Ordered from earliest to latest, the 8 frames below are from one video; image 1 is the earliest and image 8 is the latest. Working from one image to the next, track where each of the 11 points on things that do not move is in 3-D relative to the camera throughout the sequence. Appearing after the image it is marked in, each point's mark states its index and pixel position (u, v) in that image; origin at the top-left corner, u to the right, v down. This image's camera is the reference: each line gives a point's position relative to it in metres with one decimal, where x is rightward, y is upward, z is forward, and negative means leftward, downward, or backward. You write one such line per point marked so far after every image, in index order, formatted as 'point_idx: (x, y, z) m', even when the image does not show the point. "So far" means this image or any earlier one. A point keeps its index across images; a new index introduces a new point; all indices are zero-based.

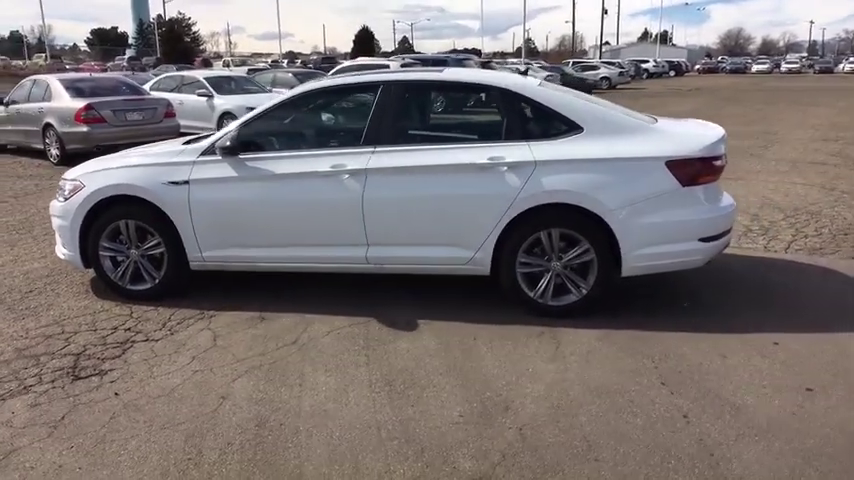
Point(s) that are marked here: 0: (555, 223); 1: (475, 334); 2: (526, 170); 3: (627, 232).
0: (+1.0, +0.1, +4.8) m
1: (+0.4, -0.7, +4.7) m
2: (+0.7, +0.5, +4.7) m
3: (+1.5, +0.1, +4.7) m
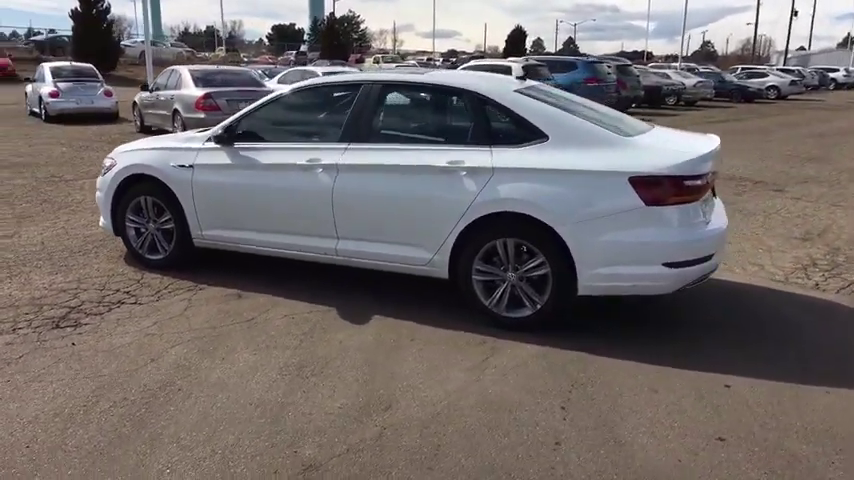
0: (+0.6, +0.1, +4.7) m
1: (-0.1, -0.7, +4.7) m
2: (+0.4, +0.5, +4.7) m
3: (+1.1, -0.1, +4.5) m
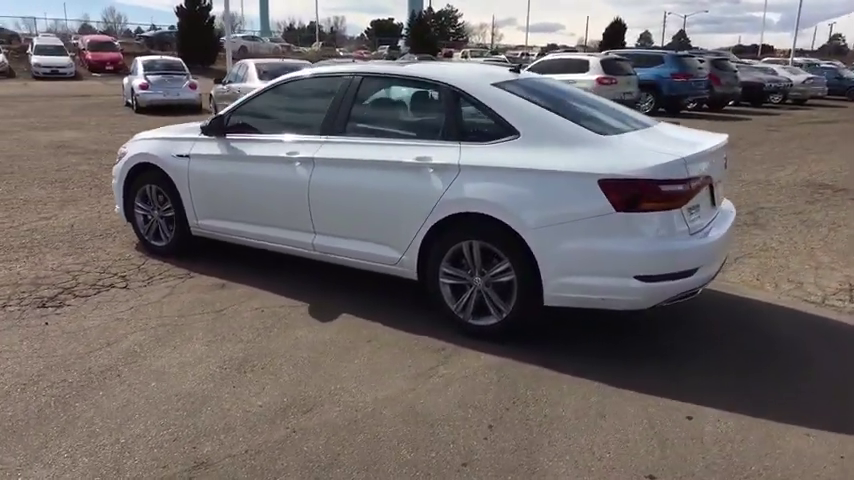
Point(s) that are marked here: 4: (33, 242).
0: (+0.4, 0.0, +4.4) m
1: (-0.4, -0.7, +4.6) m
2: (+0.2, +0.5, +4.5) m
3: (+0.8, -0.1, +4.2) m
4: (-4.2, 0.0, +6.6) m
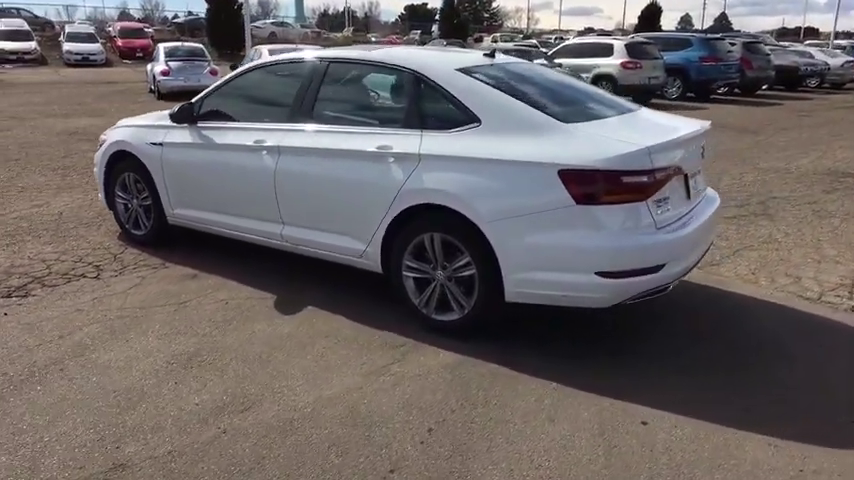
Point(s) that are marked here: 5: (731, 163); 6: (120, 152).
0: (+0.1, +0.1, +4.3) m
1: (-0.7, -0.7, +4.4) m
2: (-0.1, +0.5, +4.3) m
3: (+0.5, -0.1, +4.0) m
4: (-4.4, +0.1, +6.6) m
5: (+5.6, +1.4, +11.3) m
6: (-3.0, +0.9, +6.1) m
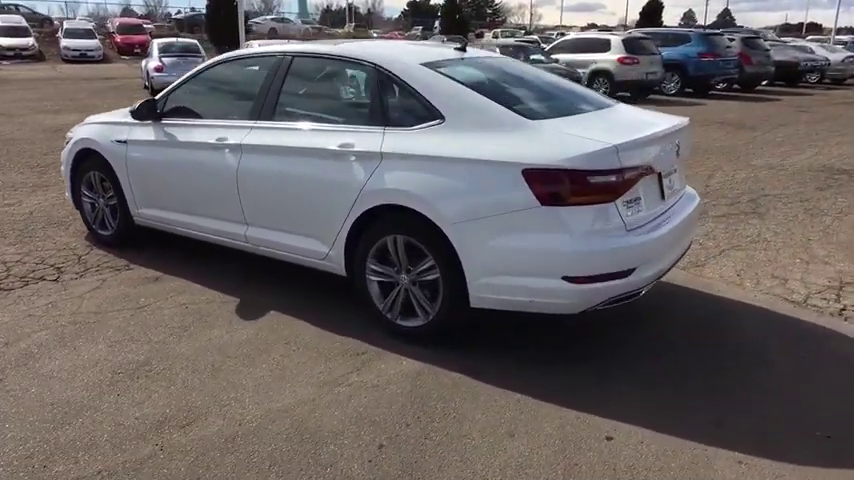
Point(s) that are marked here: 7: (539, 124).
0: (-0.2, +0.1, +4.1) m
1: (-0.9, -0.7, +4.2) m
2: (-0.4, +0.5, +4.1) m
3: (+0.3, -0.1, +3.8) m
4: (-4.6, +0.1, +6.4) m
5: (+5.4, +1.4, +11.1) m
6: (-3.3, +0.9, +5.9) m
7: (+0.7, +0.7, +3.9) m
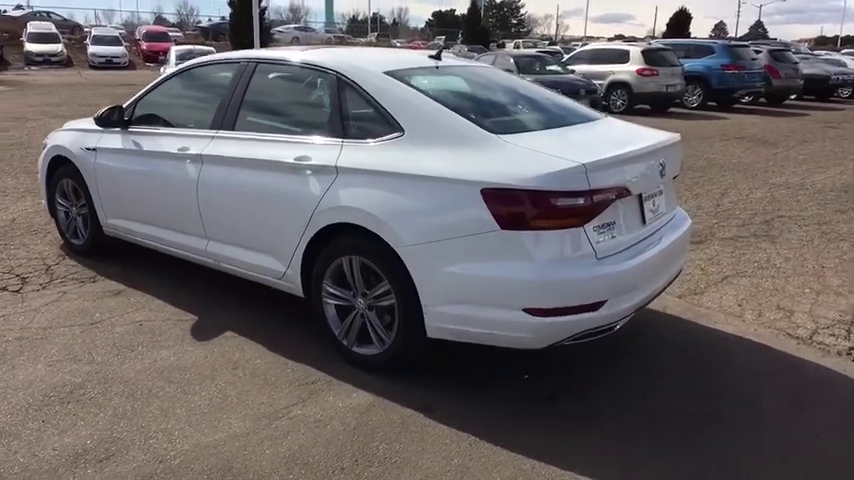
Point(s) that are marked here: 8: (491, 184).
0: (-0.4, -0.1, +3.8) m
1: (-1.2, -0.8, +4.0) m
2: (-0.6, +0.4, +3.8) m
3: (0.0, -0.2, +3.5) m
4: (-4.8, 0.0, +6.3) m
5: (+5.4, +1.1, +10.6) m
6: (-3.4, +0.8, +5.8) m
7: (+0.5, +0.6, +3.6) m
8: (+0.3, +0.3, +3.3) m
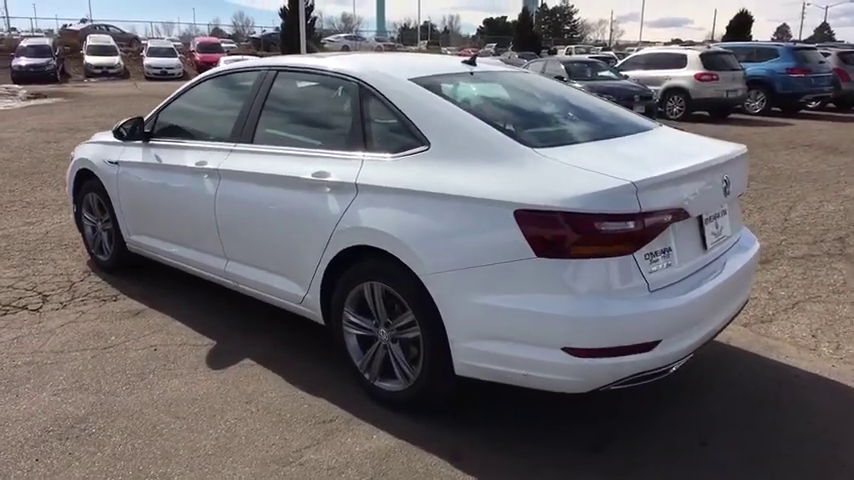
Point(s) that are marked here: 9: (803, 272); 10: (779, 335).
0: (-0.3, -0.2, +3.4) m
1: (-1.0, -0.9, +3.7) m
2: (-0.4, +0.2, +3.5) m
3: (+0.1, -0.3, +3.1) m
4: (-4.4, -0.1, +6.2) m
5: (+6.1, +0.8, +9.8) m
6: (-3.1, +0.6, +5.6) m
7: (+0.6, +0.4, +3.2) m
8: (+0.5, +0.2, +2.9) m
9: (+3.7, -0.3, +6.0) m
10: (+2.7, -0.7, +4.7) m
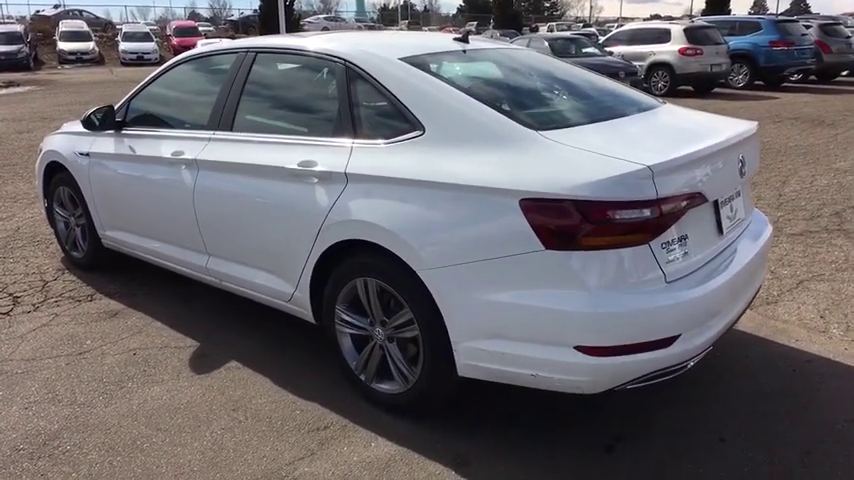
0: (-0.3, -0.2, +3.2) m
1: (-1.0, -0.9, +3.4) m
2: (-0.5, +0.3, +3.2) m
3: (+0.1, -0.3, +2.9) m
4: (-4.5, -0.1, +5.9) m
5: (+5.9, +1.2, +9.6) m
6: (-3.2, +0.7, +5.3) m
7: (+0.6, +0.5, +2.9) m
8: (+0.5, +0.2, +2.6) m
9: (+3.6, -0.1, +5.9) m
10: (+2.6, -0.6, +4.5) m
